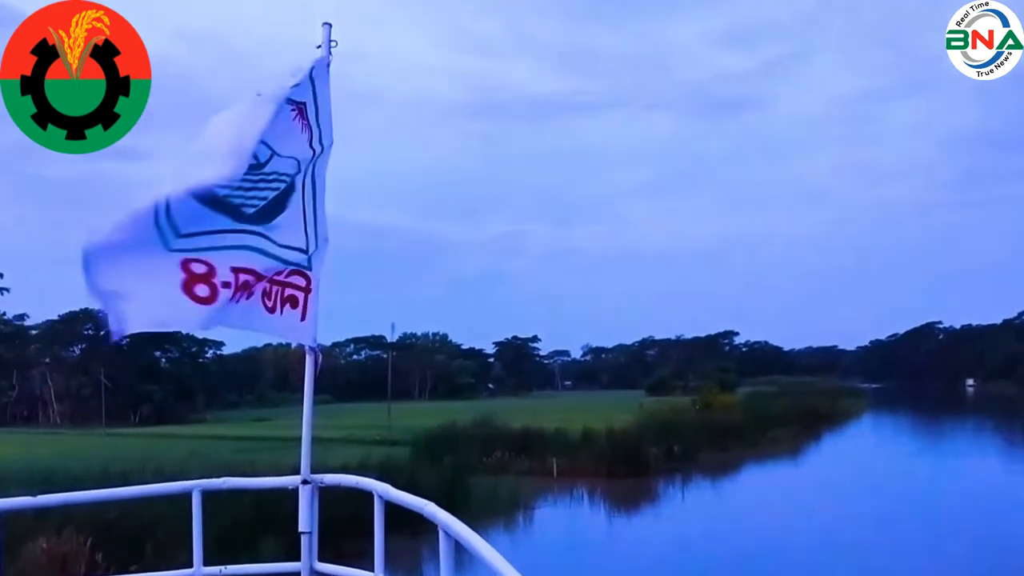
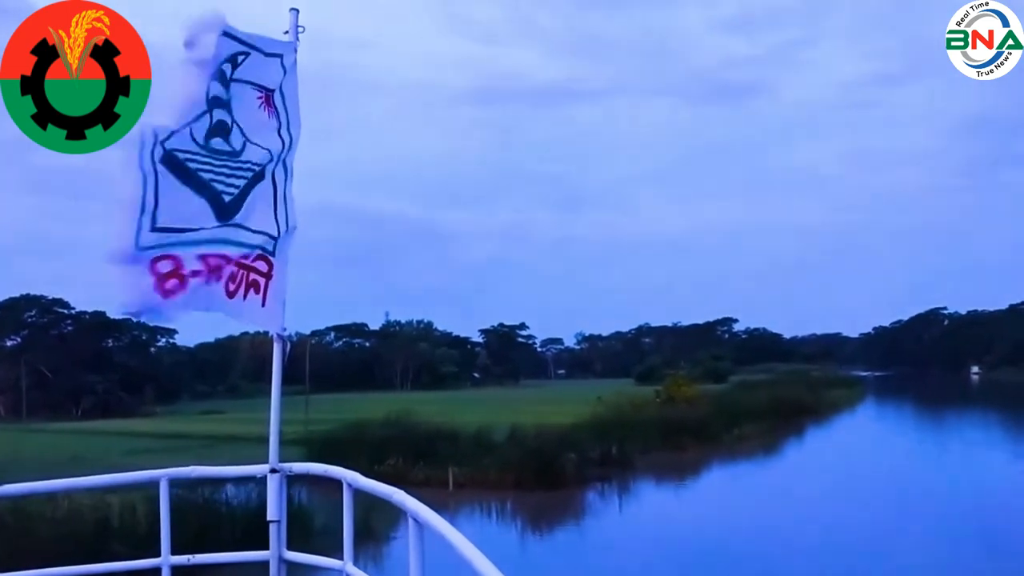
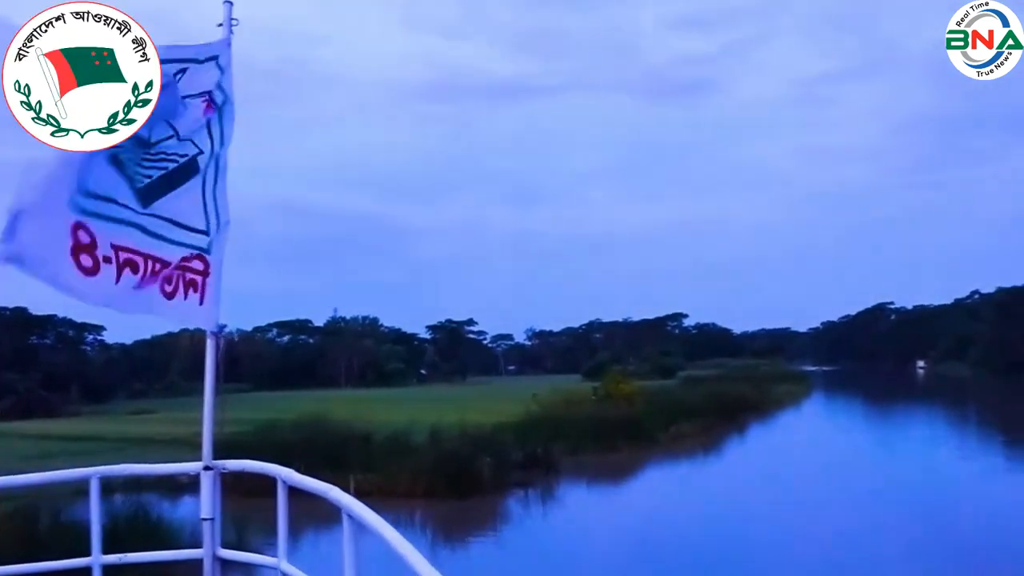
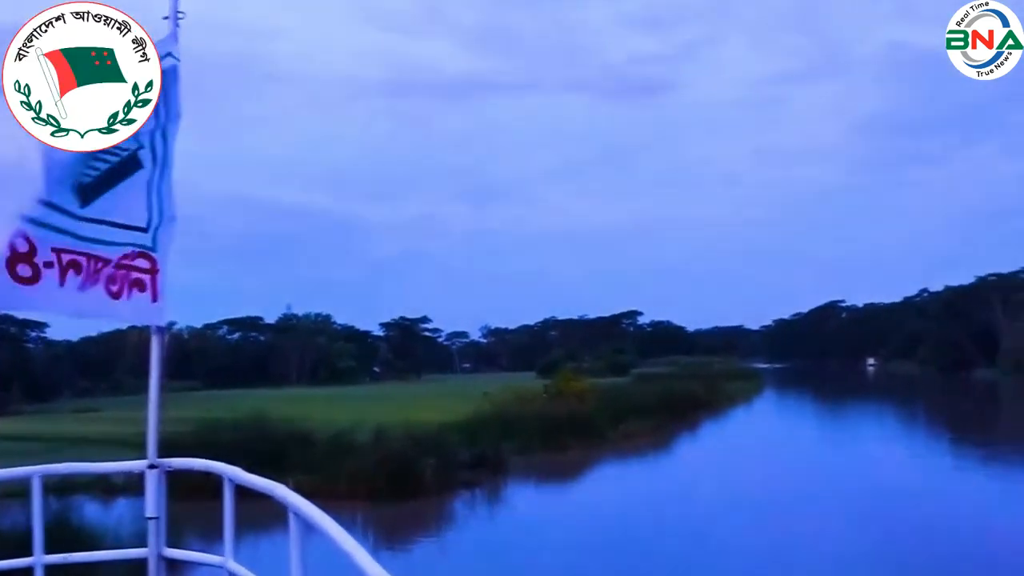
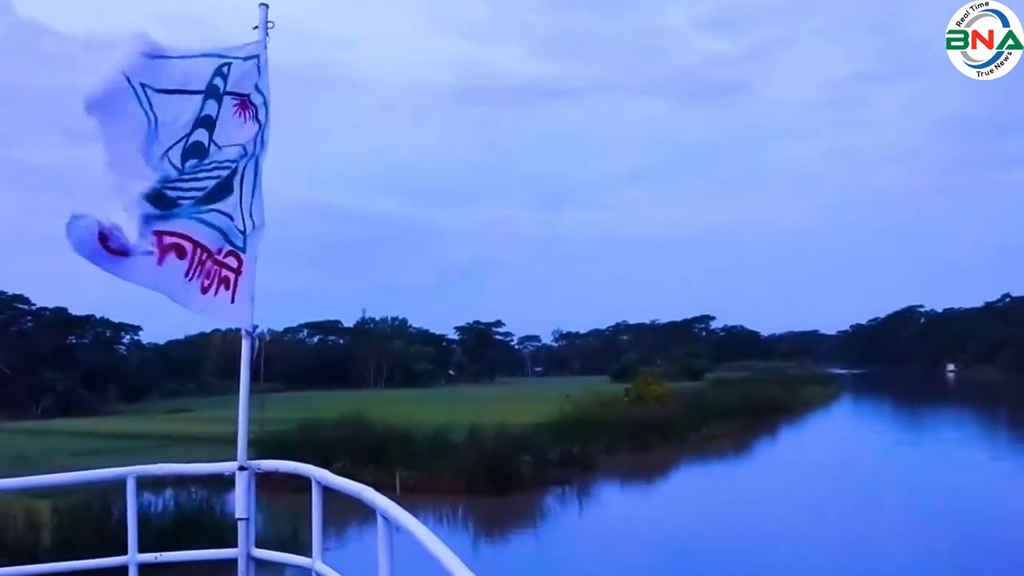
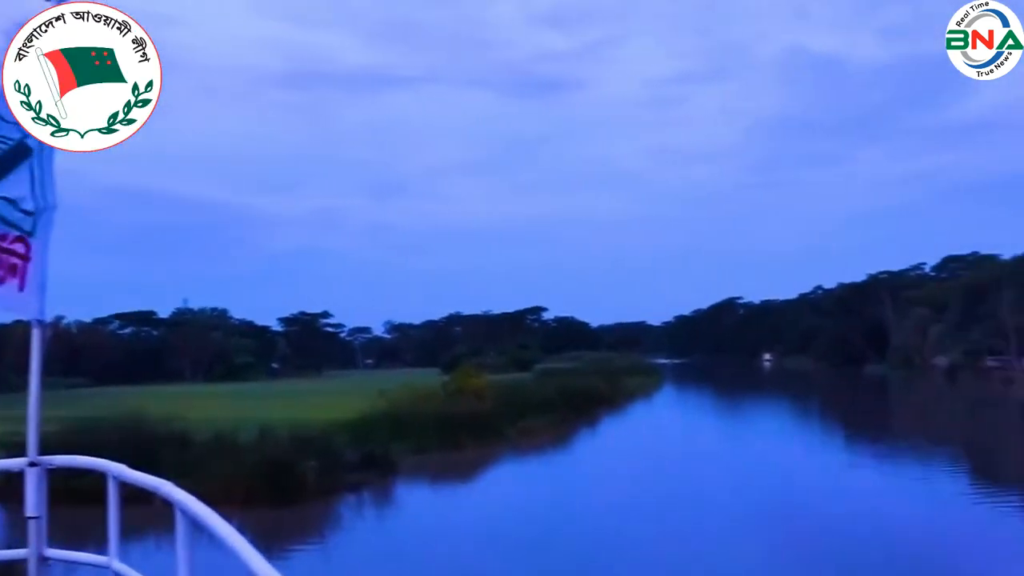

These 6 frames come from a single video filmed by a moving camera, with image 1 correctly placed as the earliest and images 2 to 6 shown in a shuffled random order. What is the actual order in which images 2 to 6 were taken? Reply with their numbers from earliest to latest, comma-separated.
2, 5, 3, 4, 6
